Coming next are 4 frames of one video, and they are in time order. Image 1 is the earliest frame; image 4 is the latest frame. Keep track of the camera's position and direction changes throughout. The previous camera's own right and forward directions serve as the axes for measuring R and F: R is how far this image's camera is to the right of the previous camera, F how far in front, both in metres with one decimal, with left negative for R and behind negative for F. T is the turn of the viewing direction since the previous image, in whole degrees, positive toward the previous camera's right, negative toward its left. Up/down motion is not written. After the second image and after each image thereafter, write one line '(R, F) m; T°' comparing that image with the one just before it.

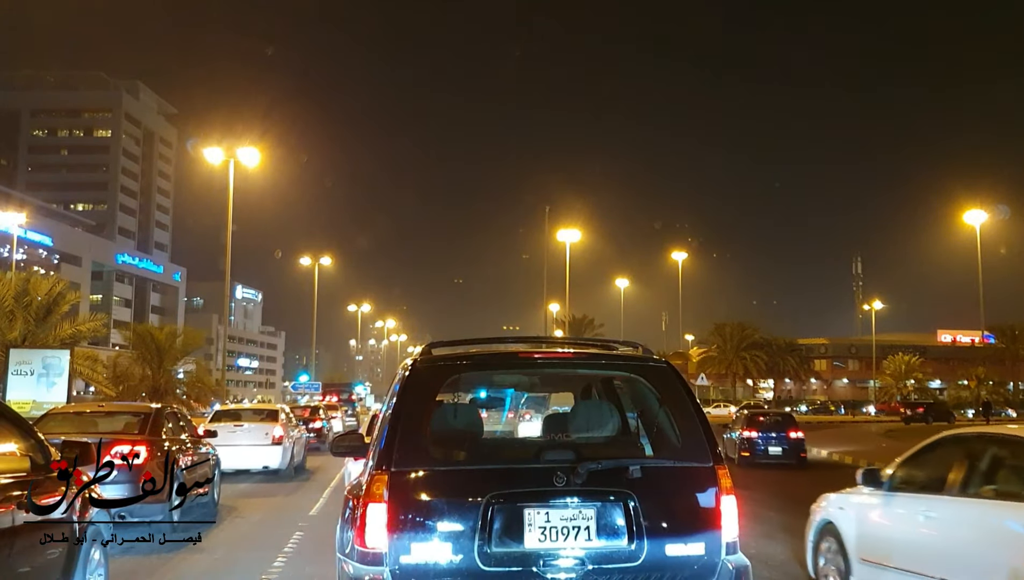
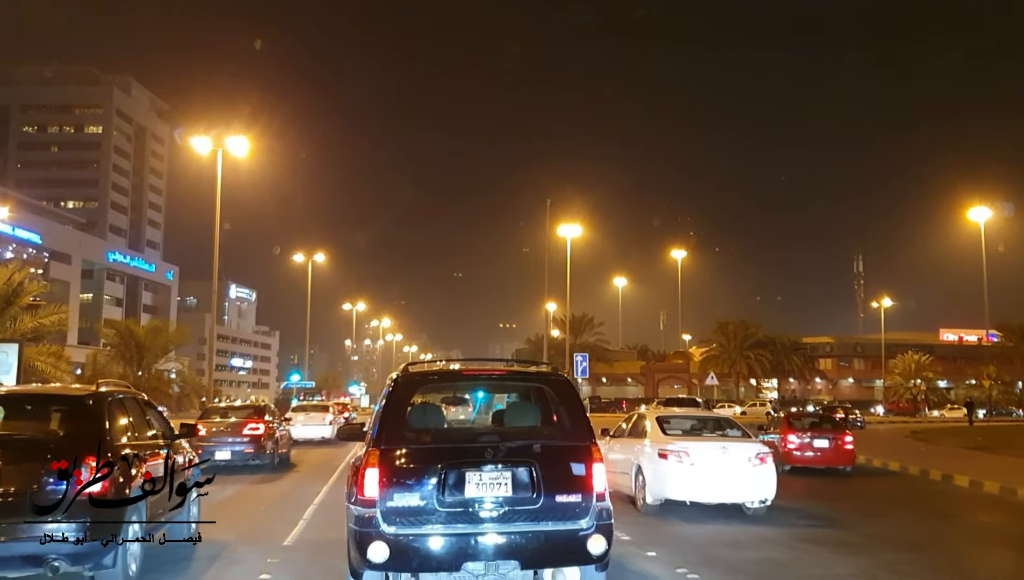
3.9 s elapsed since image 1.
(-0.2, +1.2) m; 0°
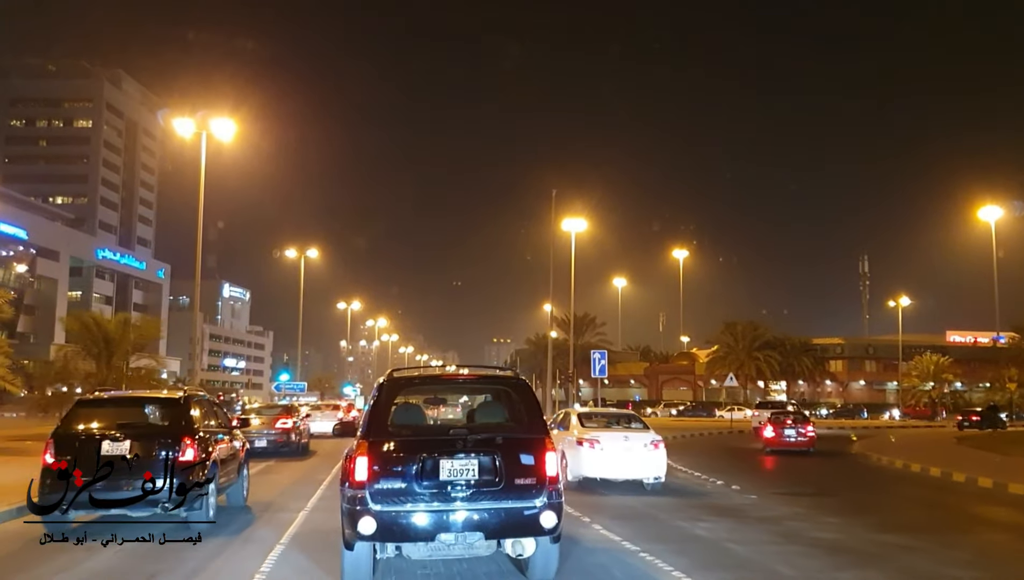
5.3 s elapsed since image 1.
(-0.3, +1.8) m; 0°
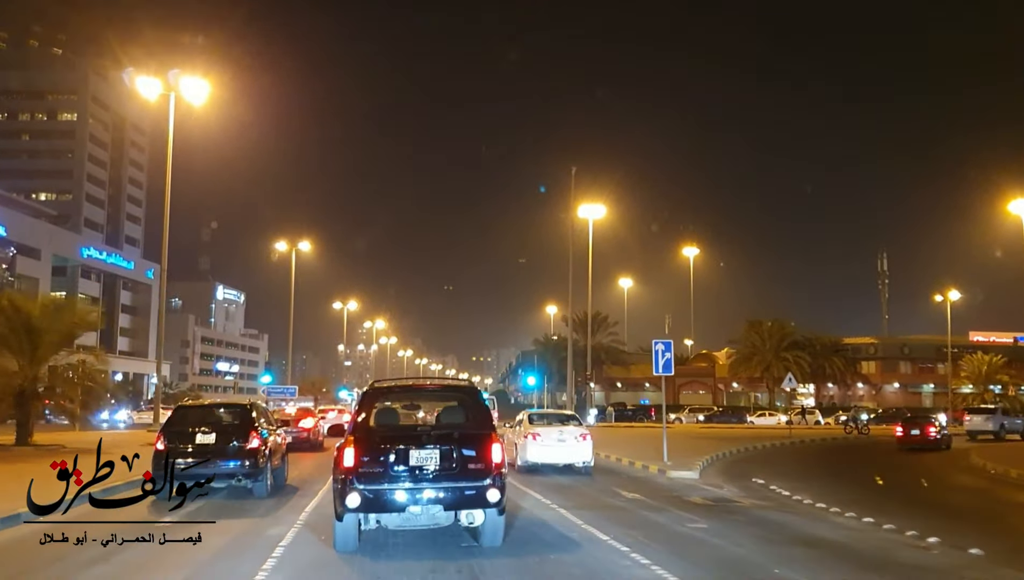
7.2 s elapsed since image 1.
(-0.5, +3.6) m; 0°
